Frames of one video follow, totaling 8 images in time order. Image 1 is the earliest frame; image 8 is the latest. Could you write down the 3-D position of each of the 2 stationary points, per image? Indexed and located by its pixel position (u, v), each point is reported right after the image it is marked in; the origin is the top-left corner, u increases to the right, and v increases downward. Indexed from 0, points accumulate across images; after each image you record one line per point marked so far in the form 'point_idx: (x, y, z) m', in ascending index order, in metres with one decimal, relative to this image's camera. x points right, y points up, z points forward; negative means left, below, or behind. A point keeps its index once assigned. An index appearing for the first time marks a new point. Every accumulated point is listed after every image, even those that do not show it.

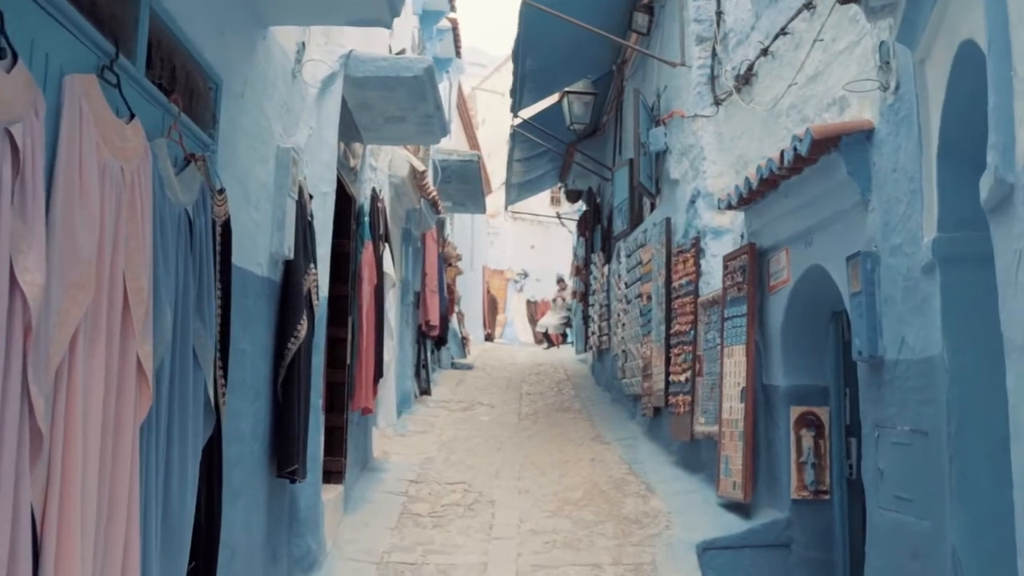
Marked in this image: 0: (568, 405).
0: (+1.0, -2.2, +11.9) m
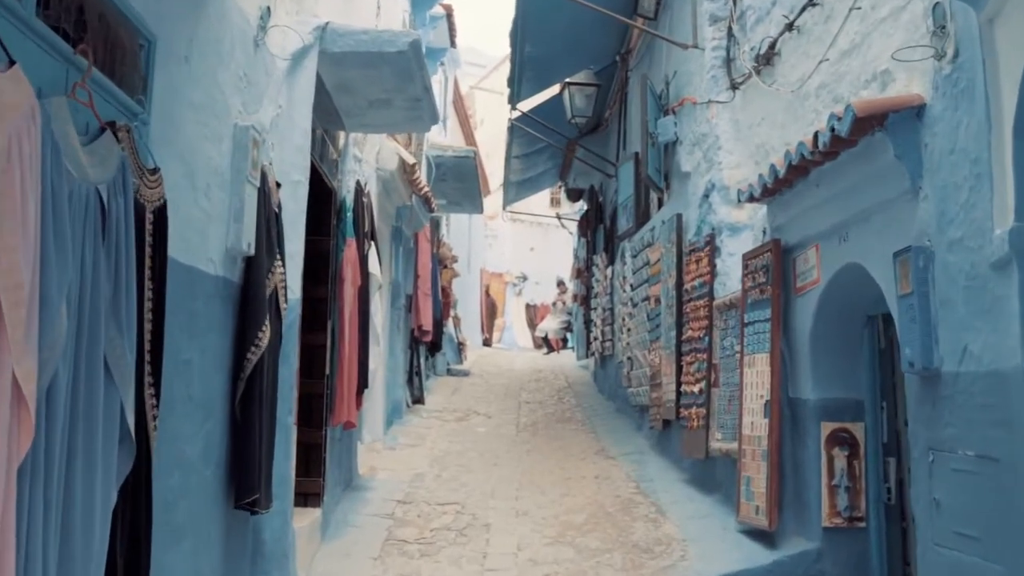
0: (+1.0, -2.2, +11.2) m
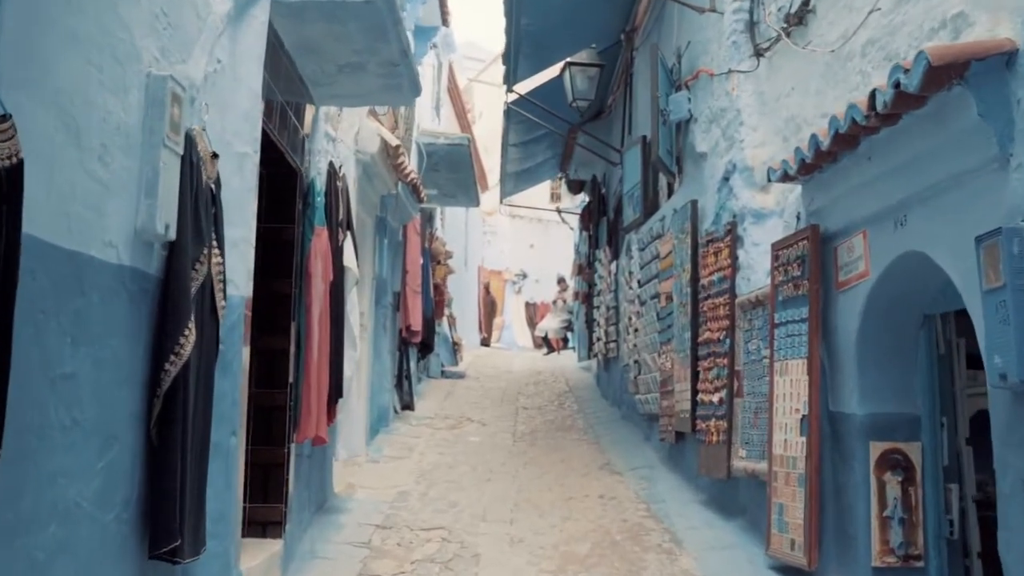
0: (+0.9, -2.2, +10.4) m
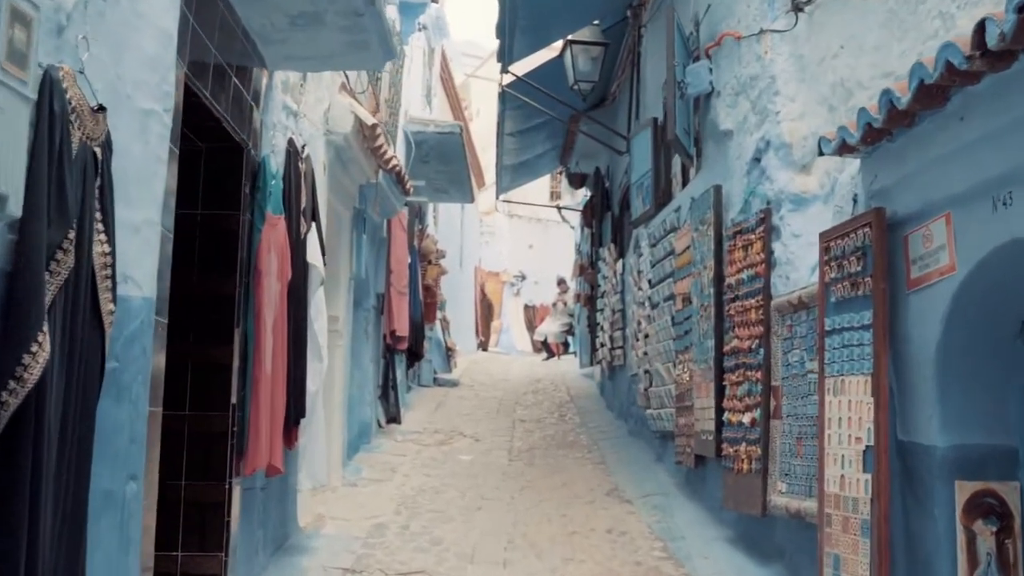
0: (+0.9, -2.2, +9.4) m
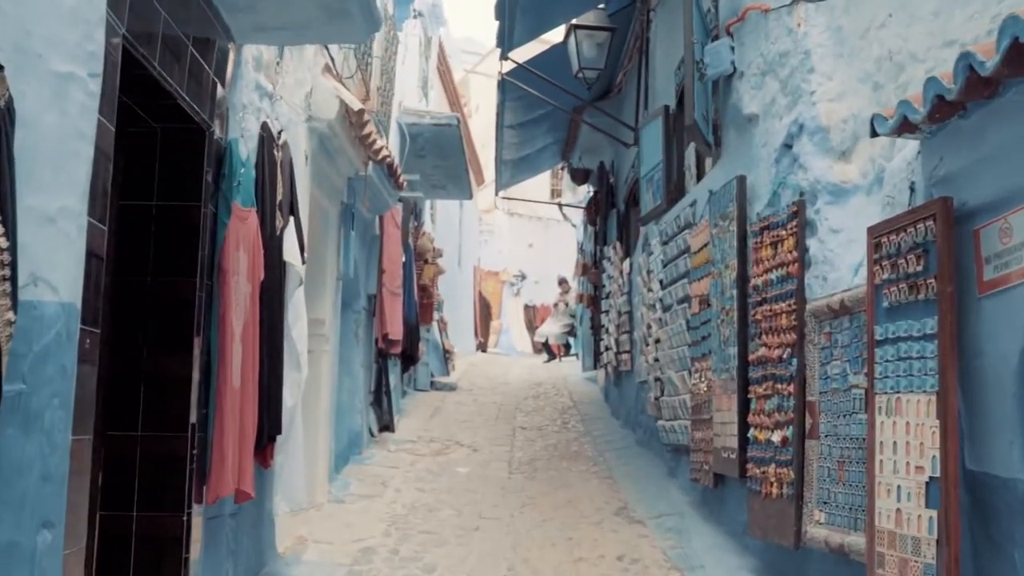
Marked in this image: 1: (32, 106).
0: (+0.9, -2.2, +8.8) m
1: (-1.9, +0.7, +2.5) m
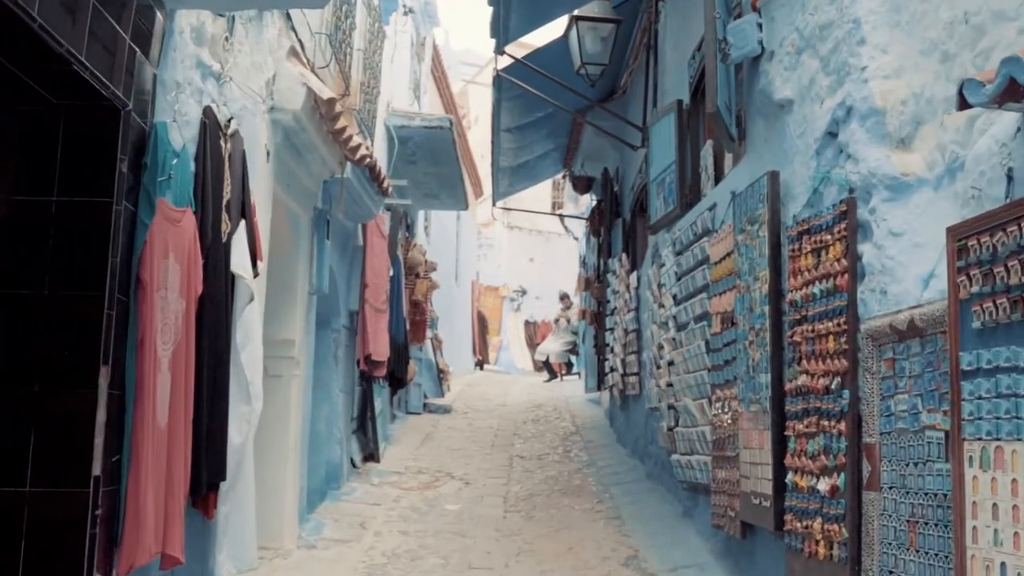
0: (+0.8, -2.4, +7.9) m
1: (-1.9, +0.7, +1.7) m
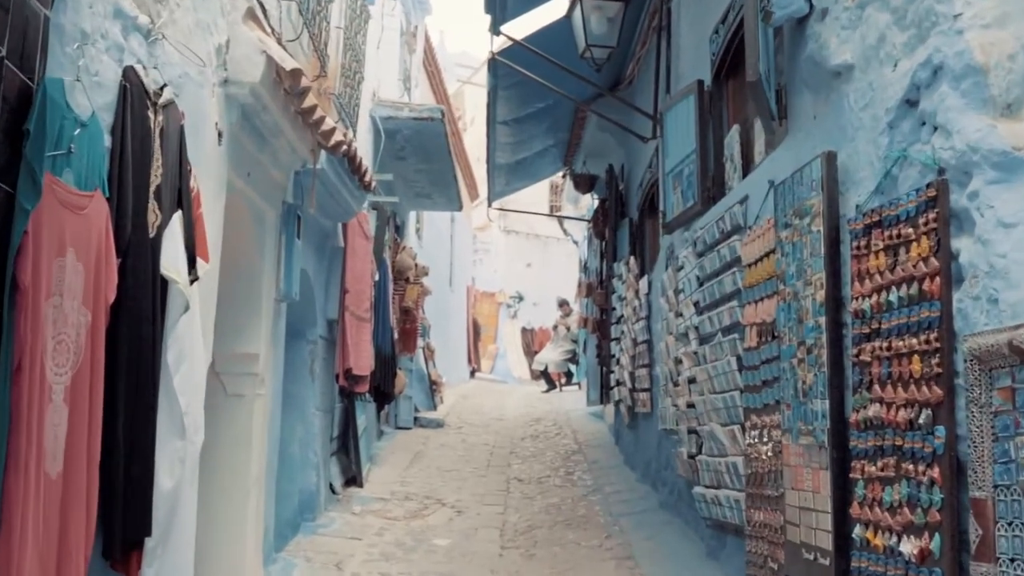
0: (+0.8, -2.5, +7.1) m
1: (-1.9, +0.6, +0.9) m
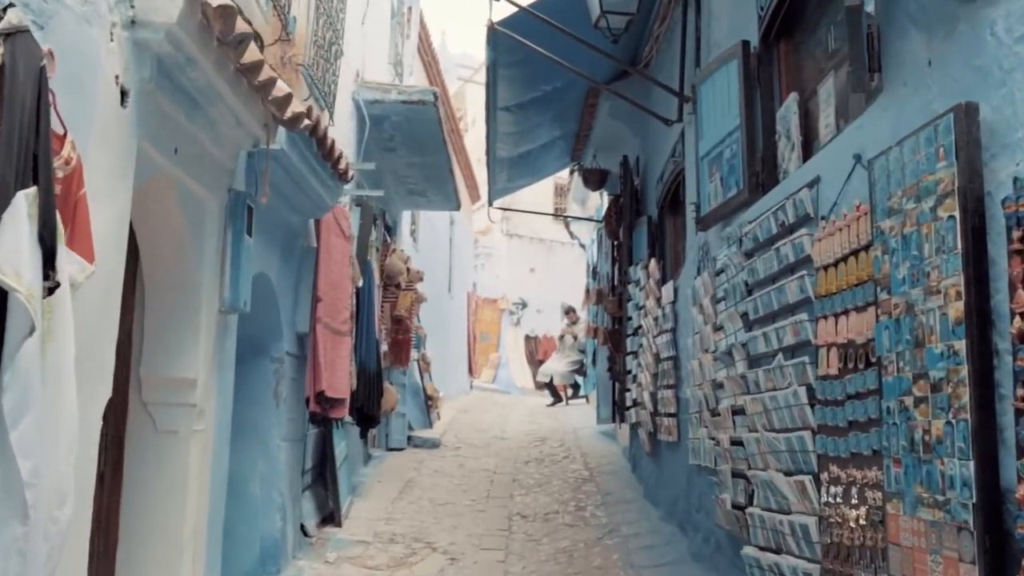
0: (+0.8, -2.5, +5.9) m
1: (-1.9, +0.6, -0.2) m
